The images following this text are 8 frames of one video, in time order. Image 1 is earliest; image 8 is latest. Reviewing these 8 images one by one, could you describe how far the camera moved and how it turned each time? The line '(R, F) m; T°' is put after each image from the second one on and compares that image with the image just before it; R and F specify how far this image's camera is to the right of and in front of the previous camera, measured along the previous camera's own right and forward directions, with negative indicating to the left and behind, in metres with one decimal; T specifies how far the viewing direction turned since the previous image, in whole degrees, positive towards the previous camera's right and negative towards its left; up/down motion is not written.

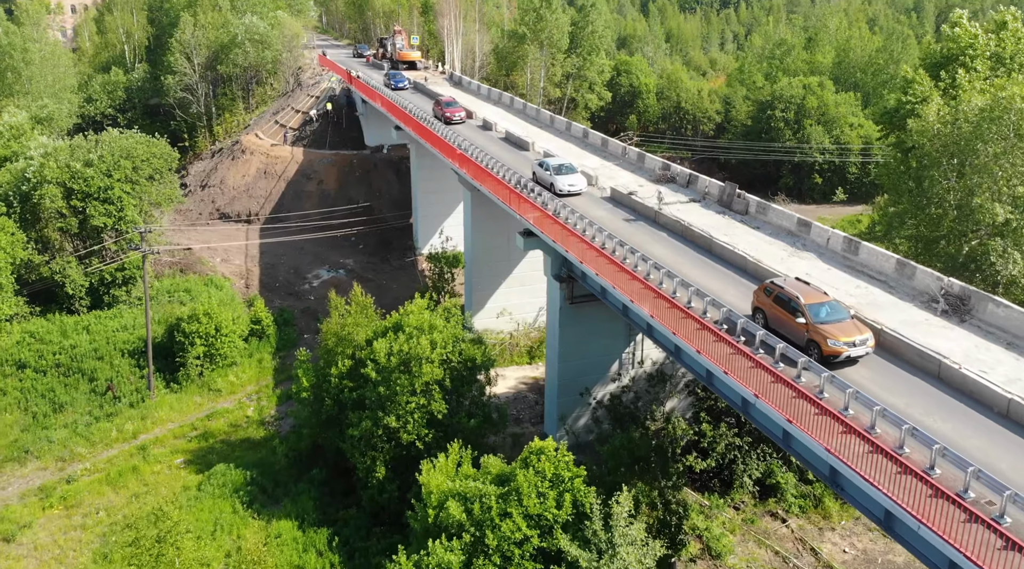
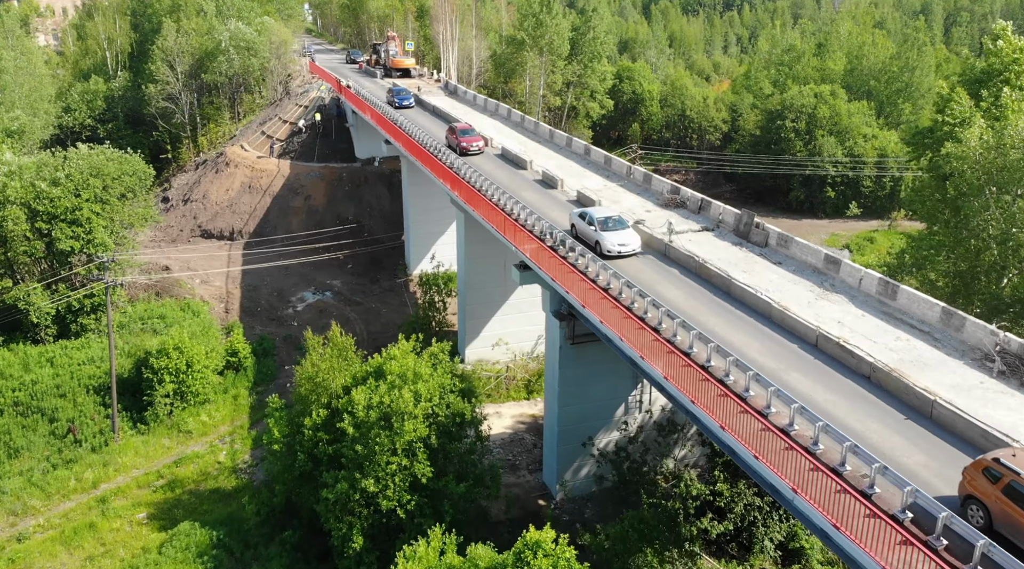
(+0.2, +2.8) m; 0°
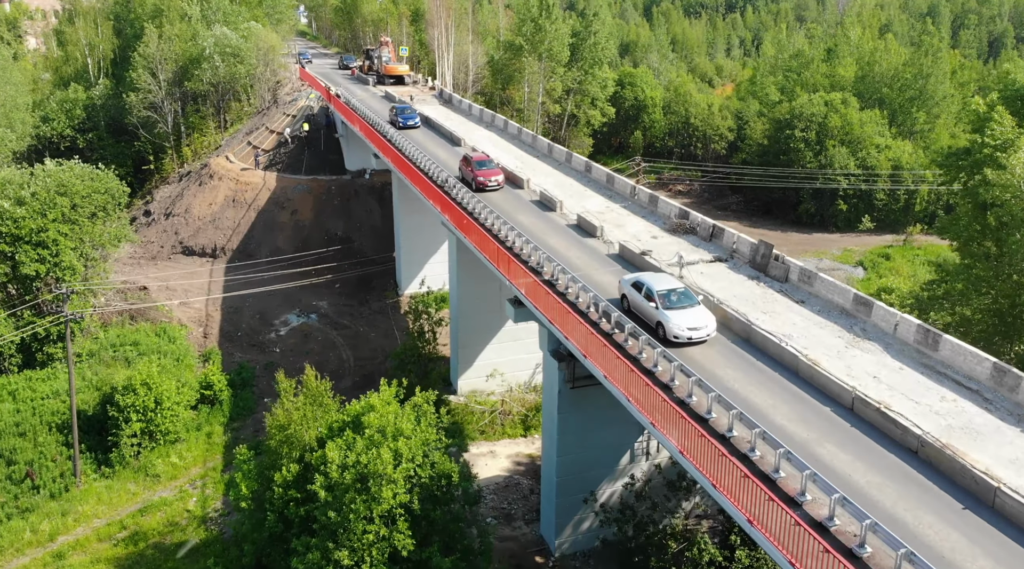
(+0.2, +2.5) m; 0°
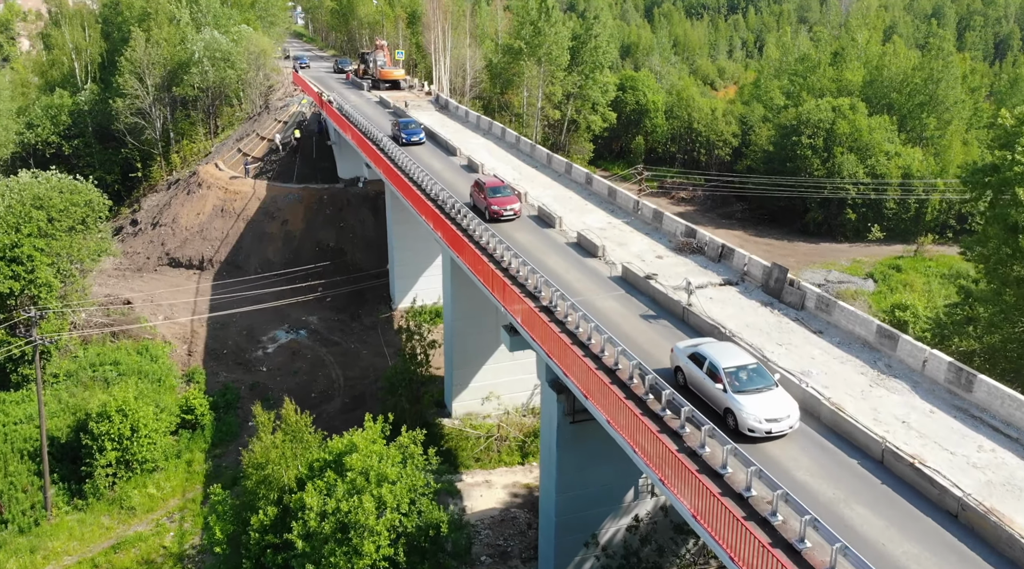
(+0.1, +1.7) m; 0°
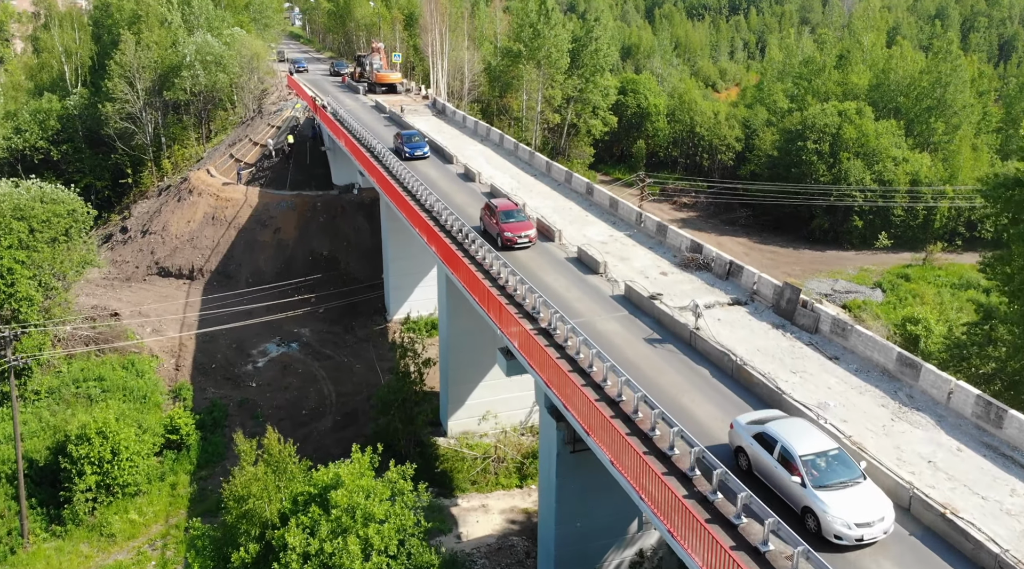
(+0.1, +1.2) m; 0°
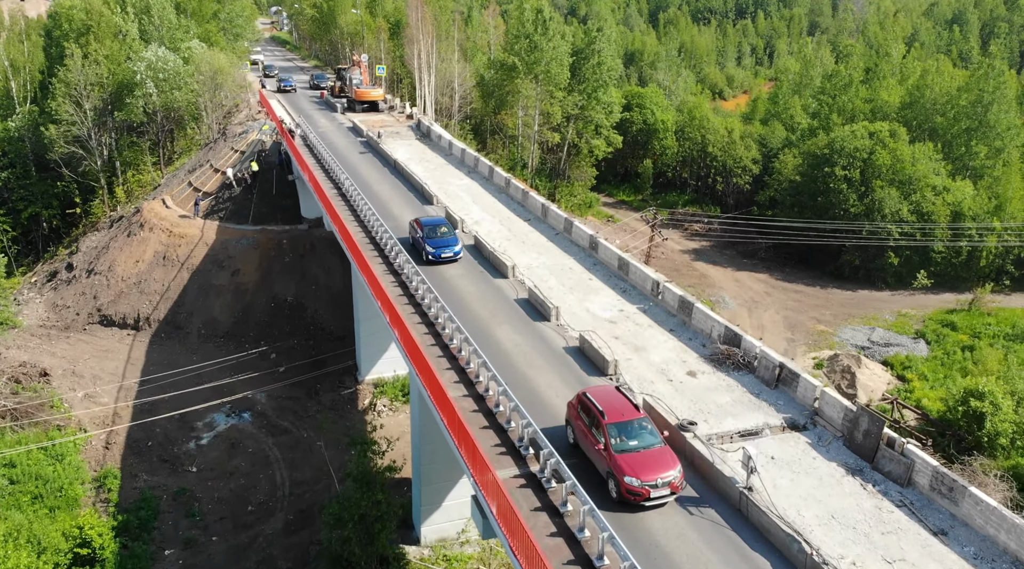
(+0.4, +5.7) m; 0°
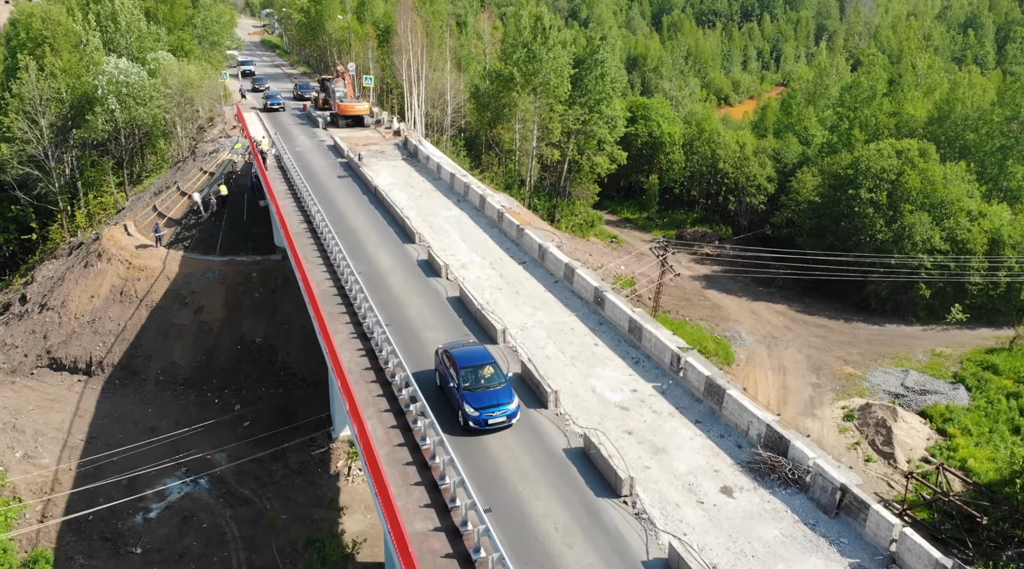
(+0.2, +4.1) m; 0°
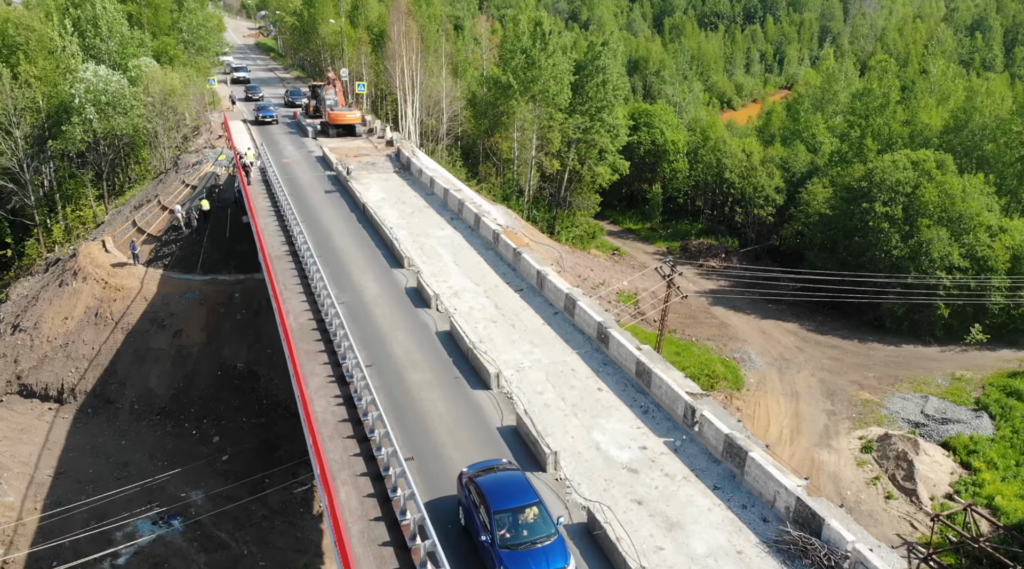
(+0.1, +2.0) m; 0°
